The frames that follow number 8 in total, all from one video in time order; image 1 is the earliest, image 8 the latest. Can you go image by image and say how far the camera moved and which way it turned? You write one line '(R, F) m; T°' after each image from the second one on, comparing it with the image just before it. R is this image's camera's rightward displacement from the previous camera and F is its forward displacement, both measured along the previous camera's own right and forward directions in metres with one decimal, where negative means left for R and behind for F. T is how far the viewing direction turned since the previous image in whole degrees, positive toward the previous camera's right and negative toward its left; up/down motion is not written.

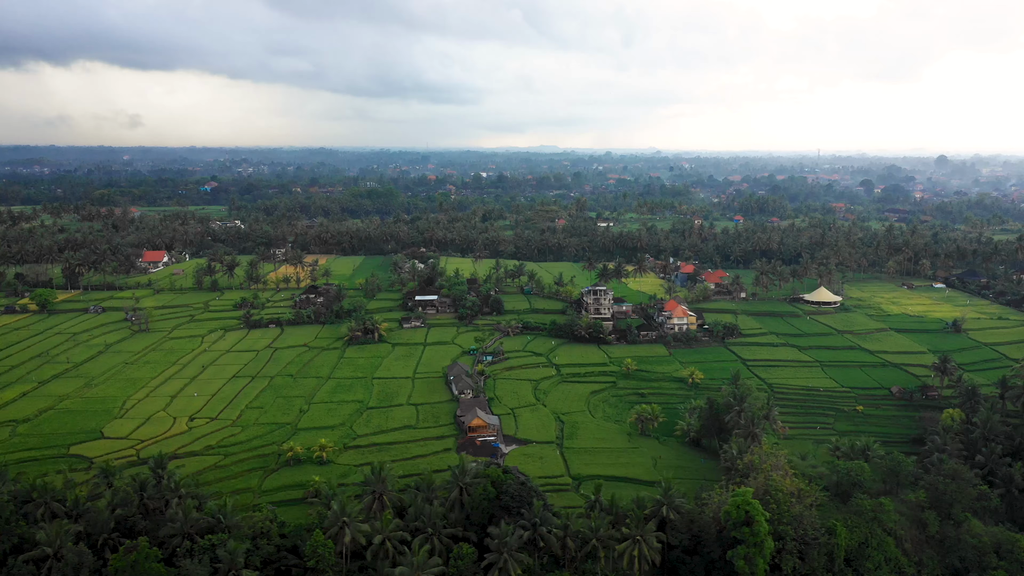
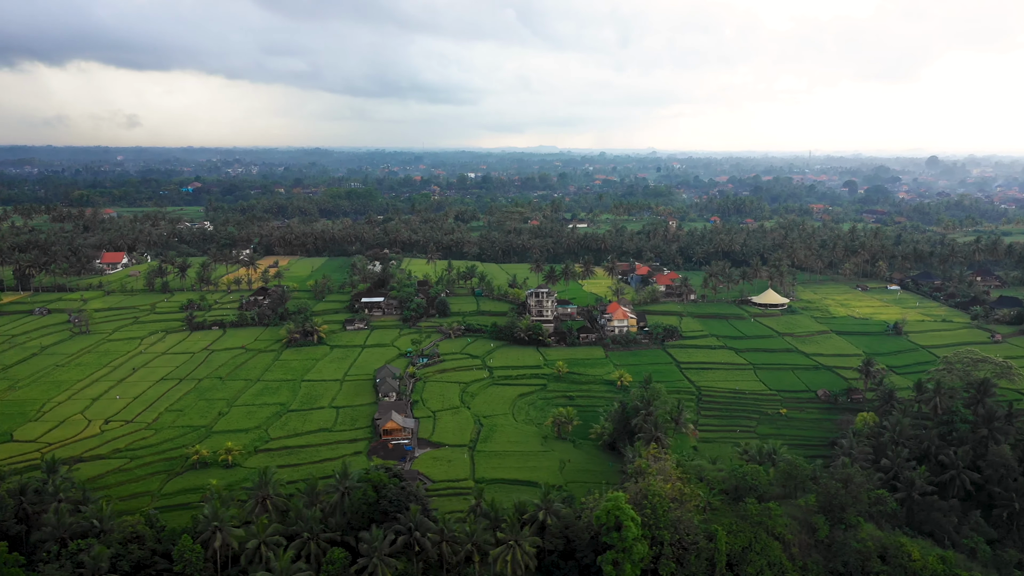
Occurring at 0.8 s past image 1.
(+5.4, 0.0) m; 0°
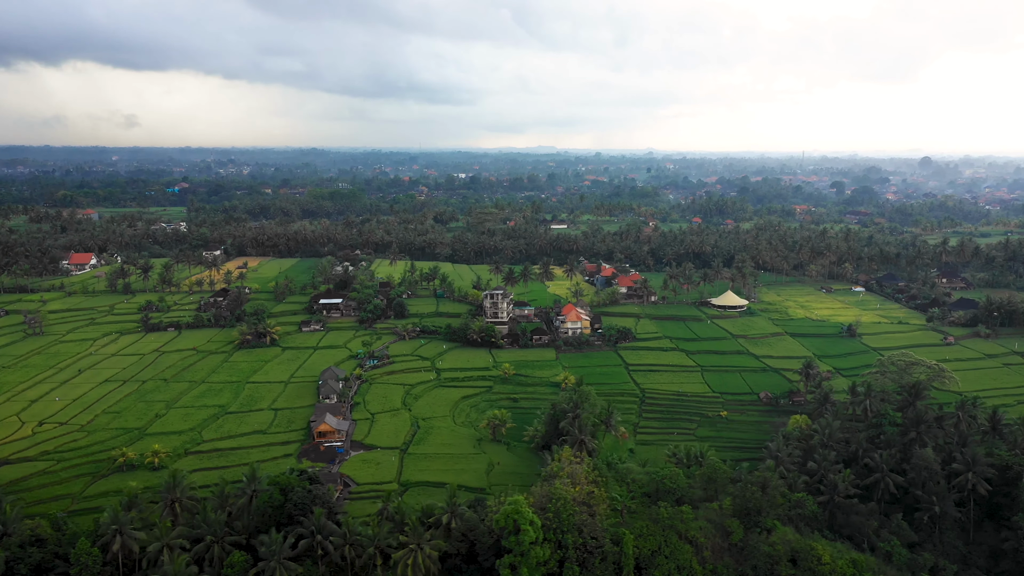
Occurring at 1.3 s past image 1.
(+4.2, 0.0) m; 0°
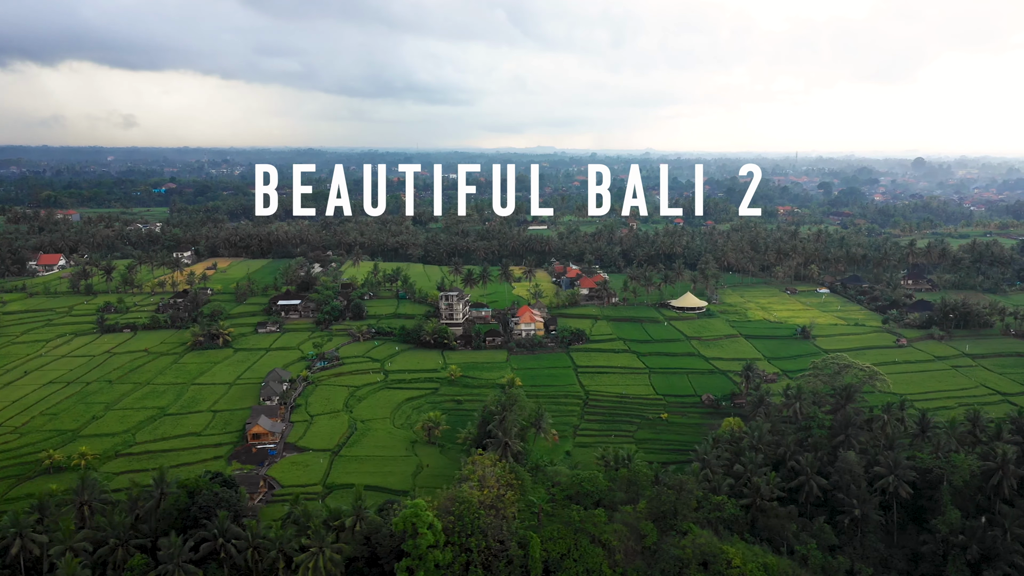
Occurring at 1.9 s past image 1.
(+4.2, 0.0) m; 0°
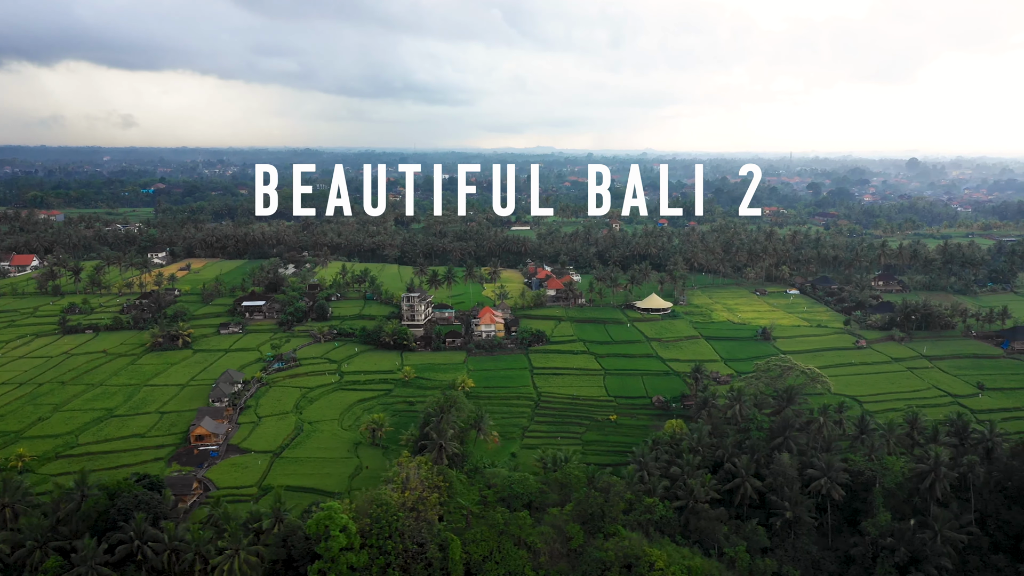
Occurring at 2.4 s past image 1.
(+3.6, 0.0) m; 0°
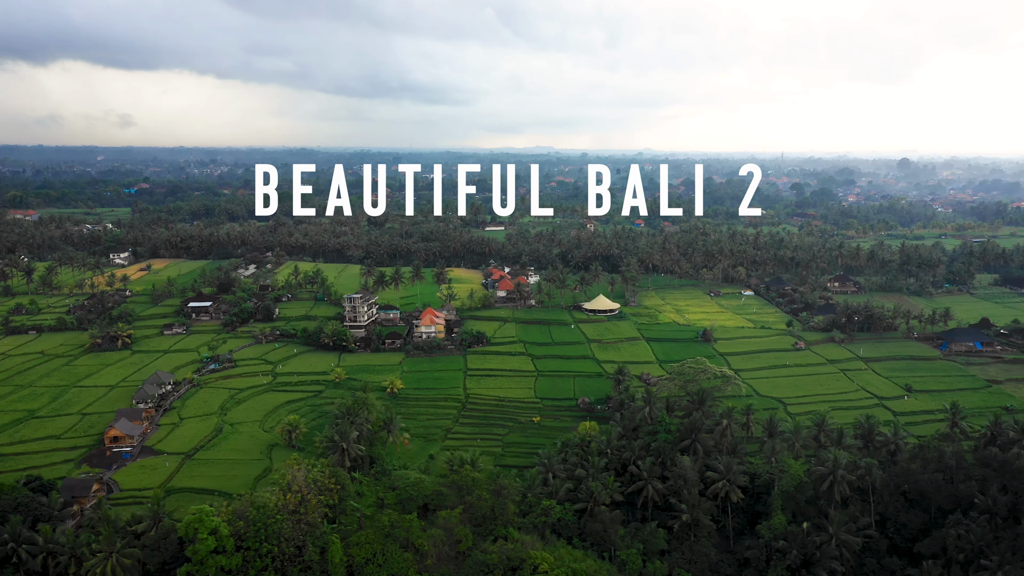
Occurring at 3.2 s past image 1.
(+5.5, 0.0) m; 0°
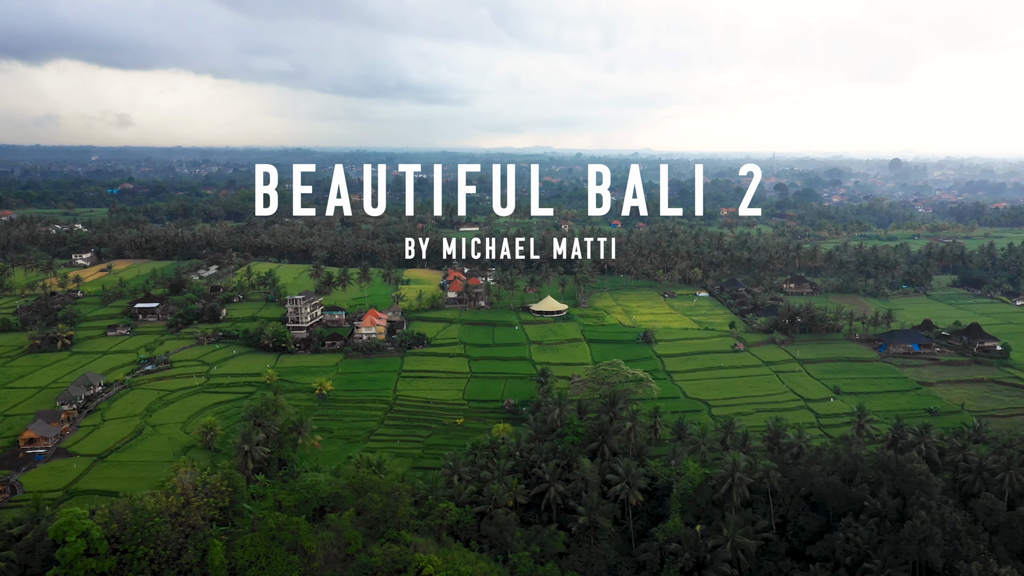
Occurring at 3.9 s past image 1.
(+5.4, 0.0) m; 0°
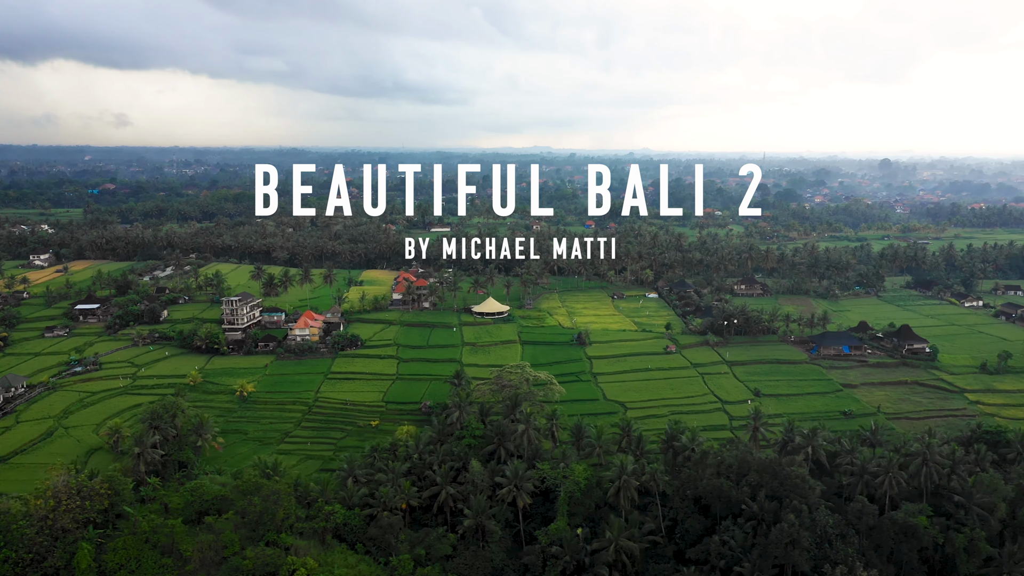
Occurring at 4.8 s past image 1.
(+6.1, 0.0) m; 0°
